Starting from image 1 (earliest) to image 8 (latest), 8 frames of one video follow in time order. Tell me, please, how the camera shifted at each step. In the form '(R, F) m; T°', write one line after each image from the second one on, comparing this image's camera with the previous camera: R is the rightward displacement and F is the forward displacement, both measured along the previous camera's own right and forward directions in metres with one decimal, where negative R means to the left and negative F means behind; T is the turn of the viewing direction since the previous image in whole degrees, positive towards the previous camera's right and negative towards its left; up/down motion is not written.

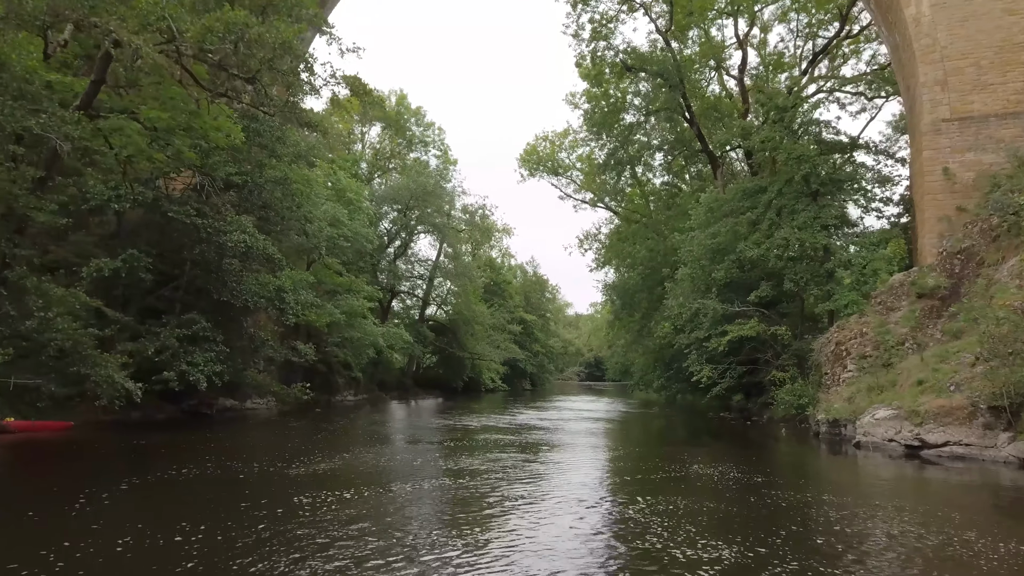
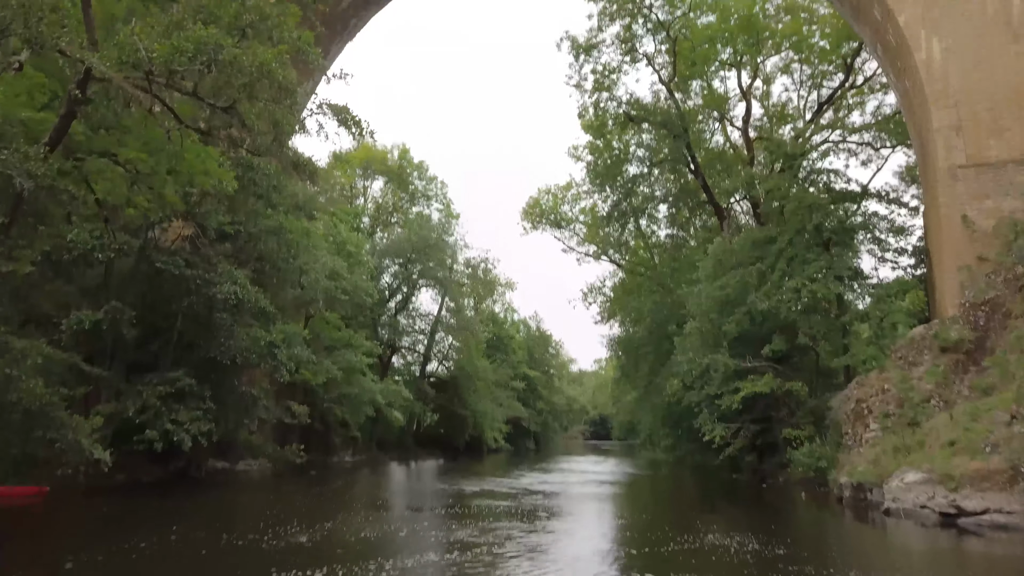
(0.0, +0.4) m; 0°
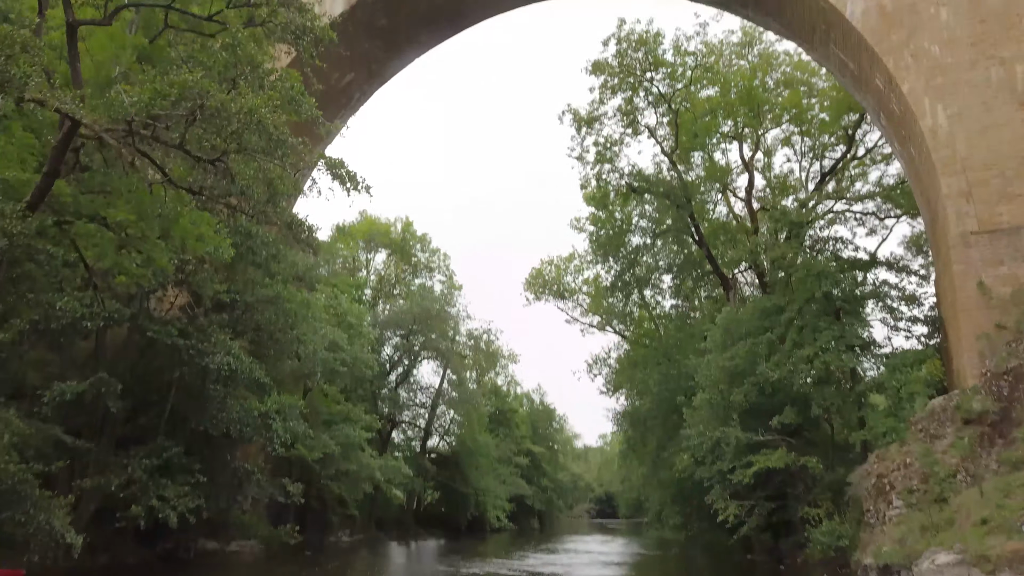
(0.0, +0.3) m; 0°
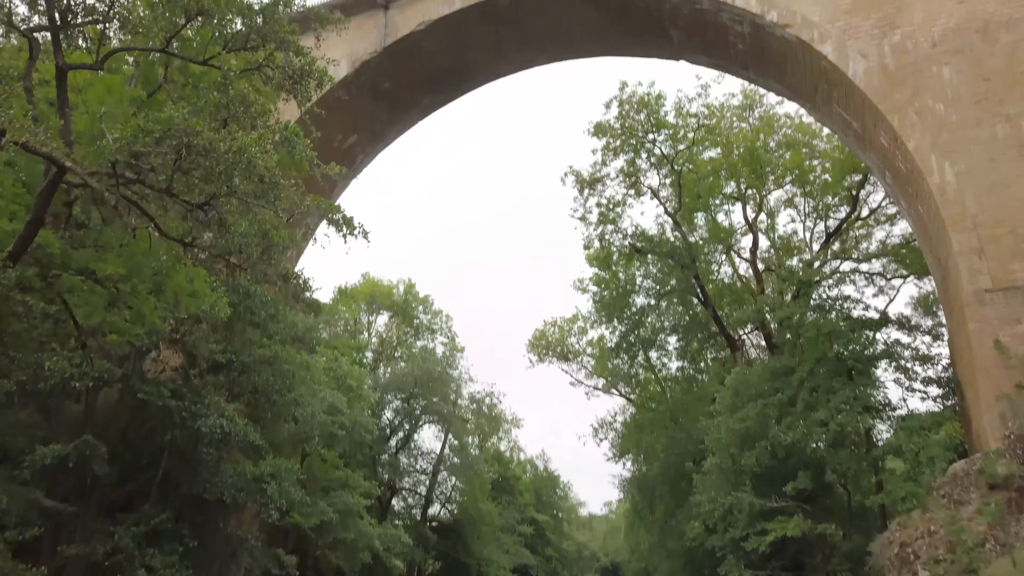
(0.0, +0.2) m; 0°
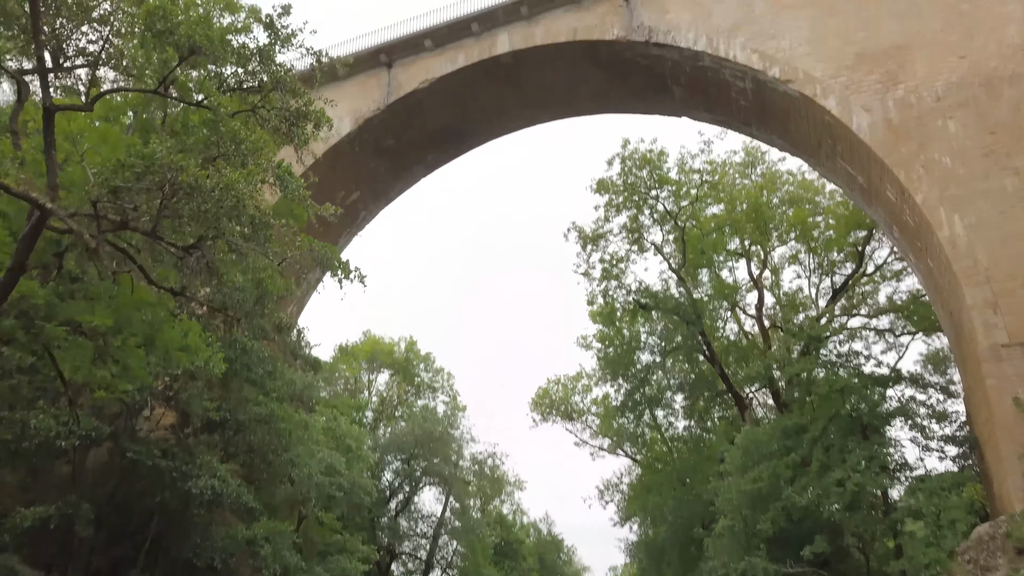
(0.0, +0.2) m; 0°
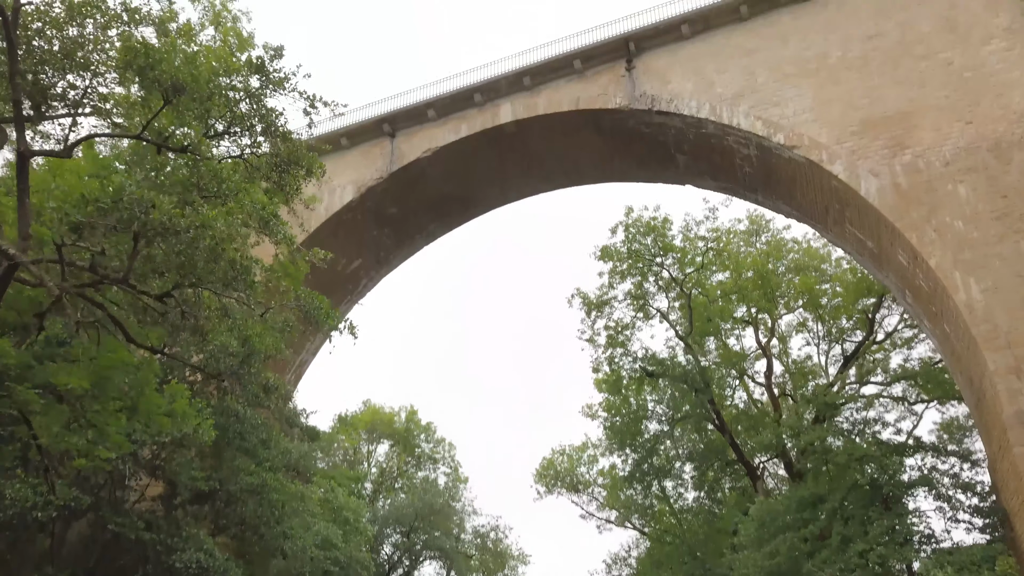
(0.0, +0.3) m; 0°
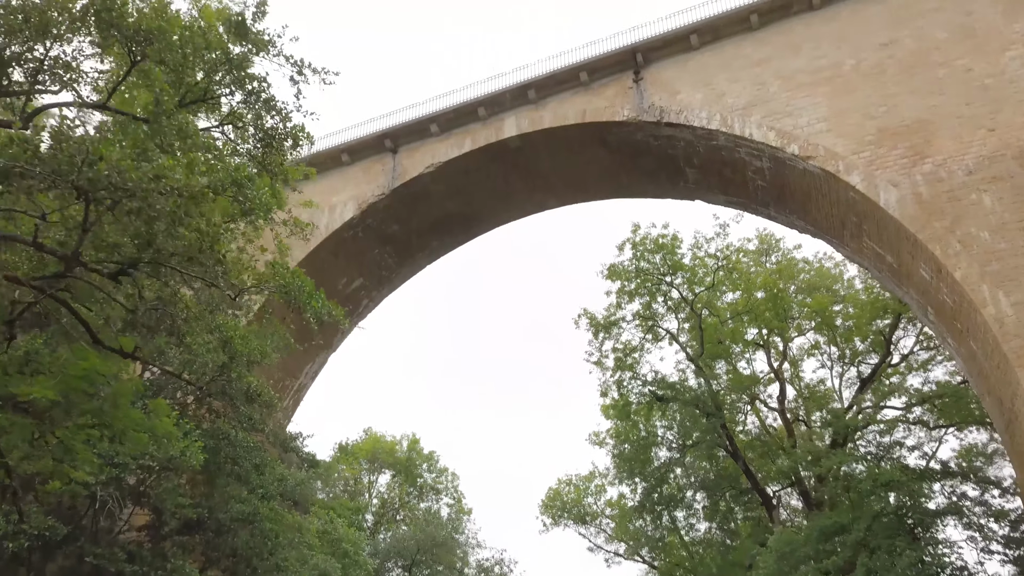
(0.0, +0.4) m; 0°
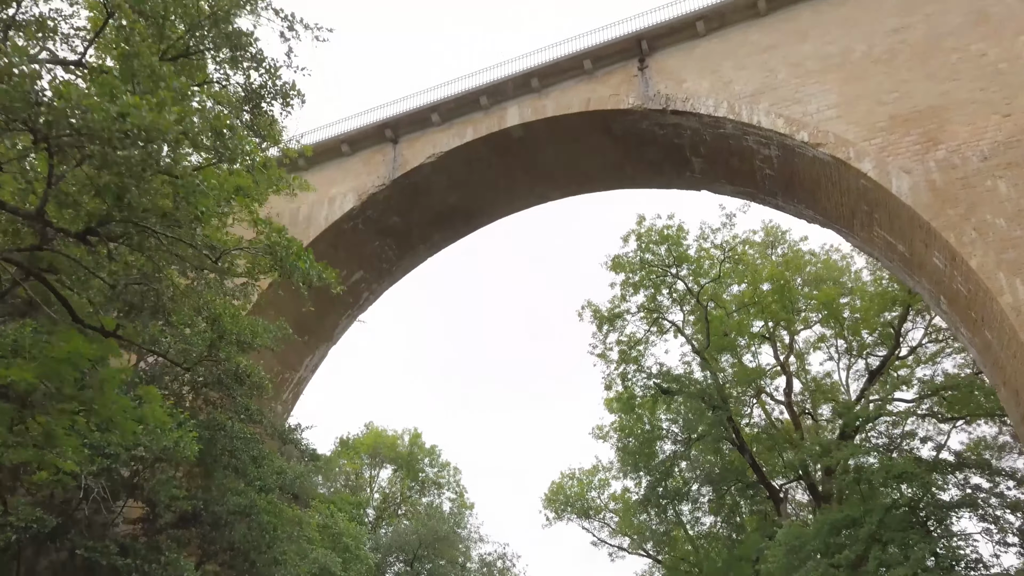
(0.0, +0.2) m; 0°
